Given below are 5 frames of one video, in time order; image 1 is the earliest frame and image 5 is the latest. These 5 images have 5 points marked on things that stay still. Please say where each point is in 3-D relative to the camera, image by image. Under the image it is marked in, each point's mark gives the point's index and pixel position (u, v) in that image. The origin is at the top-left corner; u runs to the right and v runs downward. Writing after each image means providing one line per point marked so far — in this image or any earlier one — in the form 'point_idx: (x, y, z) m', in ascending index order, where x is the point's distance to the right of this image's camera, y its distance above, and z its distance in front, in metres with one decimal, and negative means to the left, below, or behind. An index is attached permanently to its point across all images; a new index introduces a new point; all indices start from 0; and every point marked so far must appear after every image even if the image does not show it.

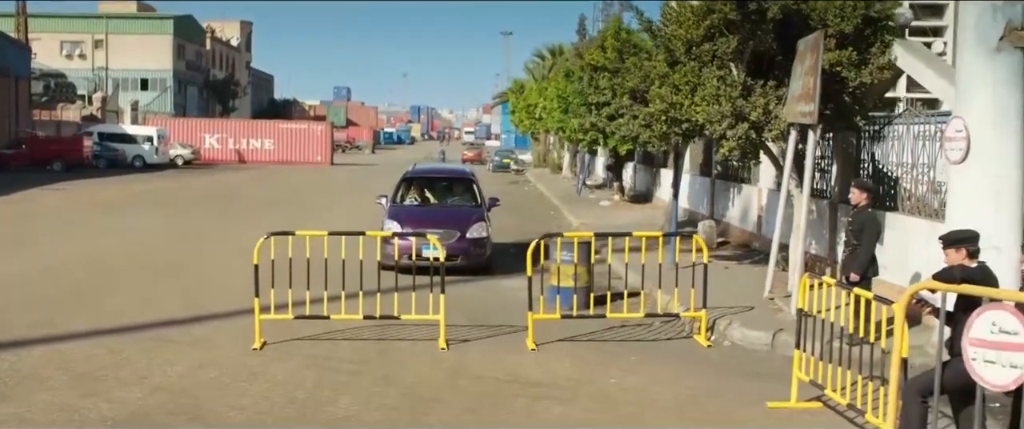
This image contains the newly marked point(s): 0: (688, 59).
0: (+1.8, +1.6, +11.8) m
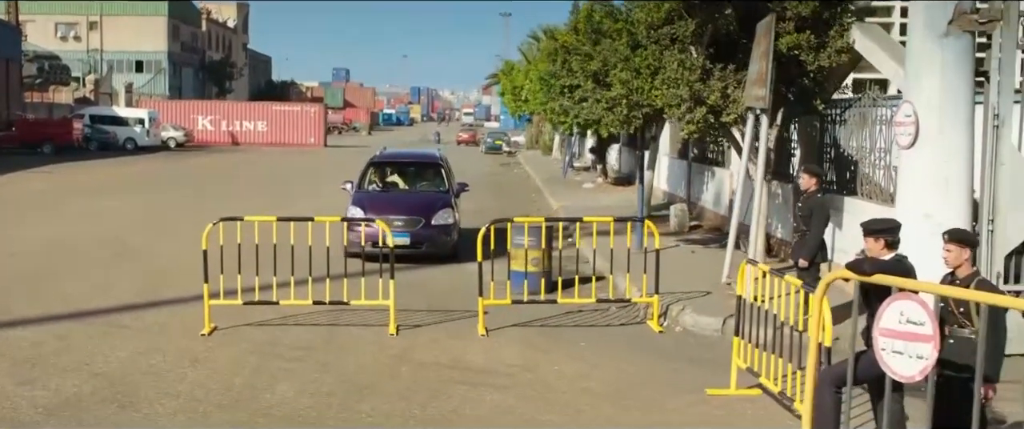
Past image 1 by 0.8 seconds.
0: (+1.4, +1.7, +11.7) m
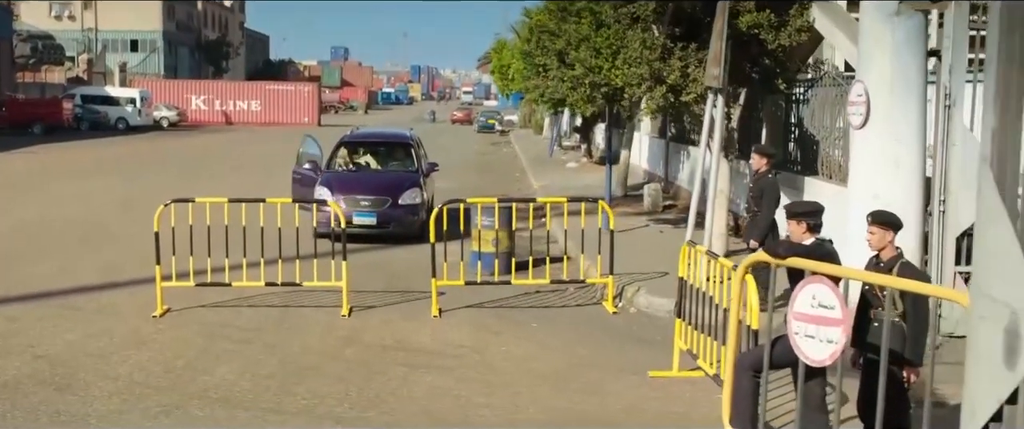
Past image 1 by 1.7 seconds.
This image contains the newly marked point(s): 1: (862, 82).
0: (+1.0, +1.9, +11.6) m
1: (+2.7, +1.0, +9.0) m
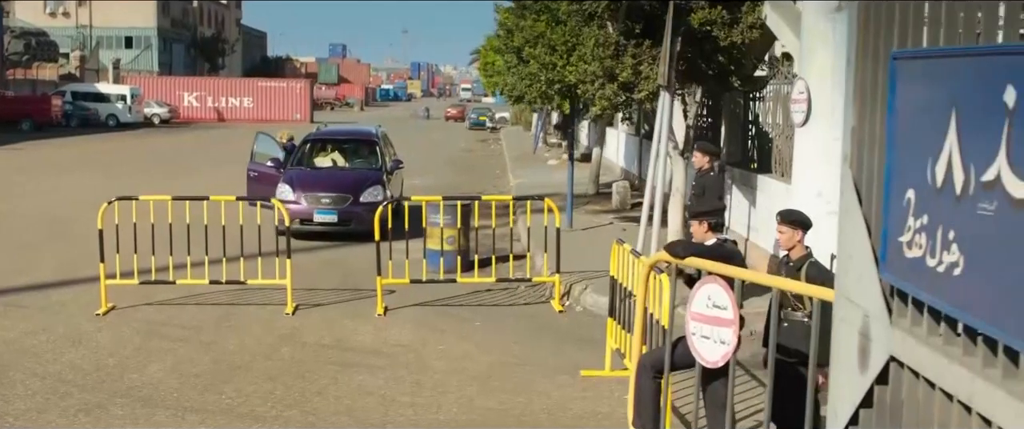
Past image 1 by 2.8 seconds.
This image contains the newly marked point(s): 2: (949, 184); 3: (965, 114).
0: (+0.5, +2.0, +11.5) m
1: (+2.3, +1.1, +8.9) m
2: (+1.2, +0.1, +3.1) m
3: (+1.2, +0.3, +3.1) m
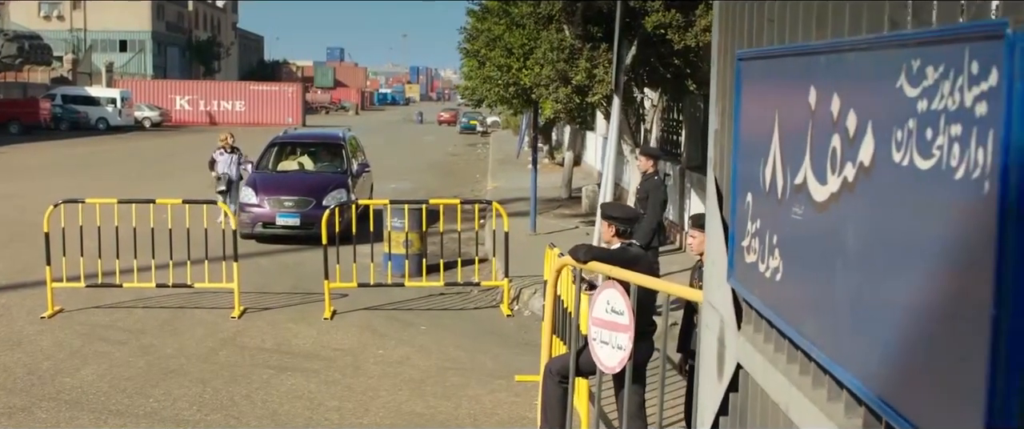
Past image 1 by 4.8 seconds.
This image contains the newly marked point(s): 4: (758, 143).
0: (+0.1, +1.9, +11.5) m
1: (+1.8, +1.0, +8.9) m
2: (+0.7, +0.1, +3.1) m
3: (+0.7, +0.3, +3.0) m
4: (+0.7, +0.2, +3.3) m
